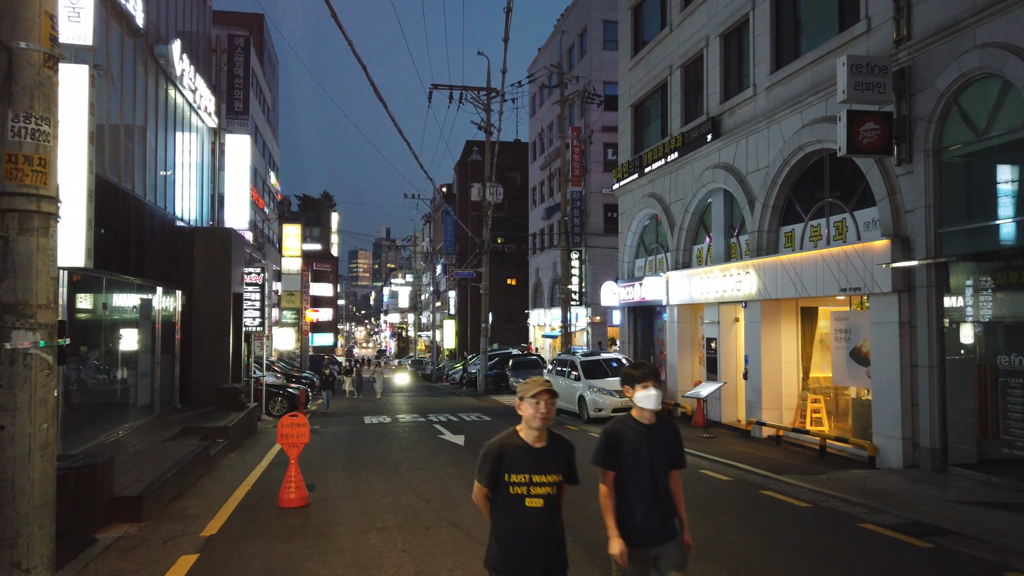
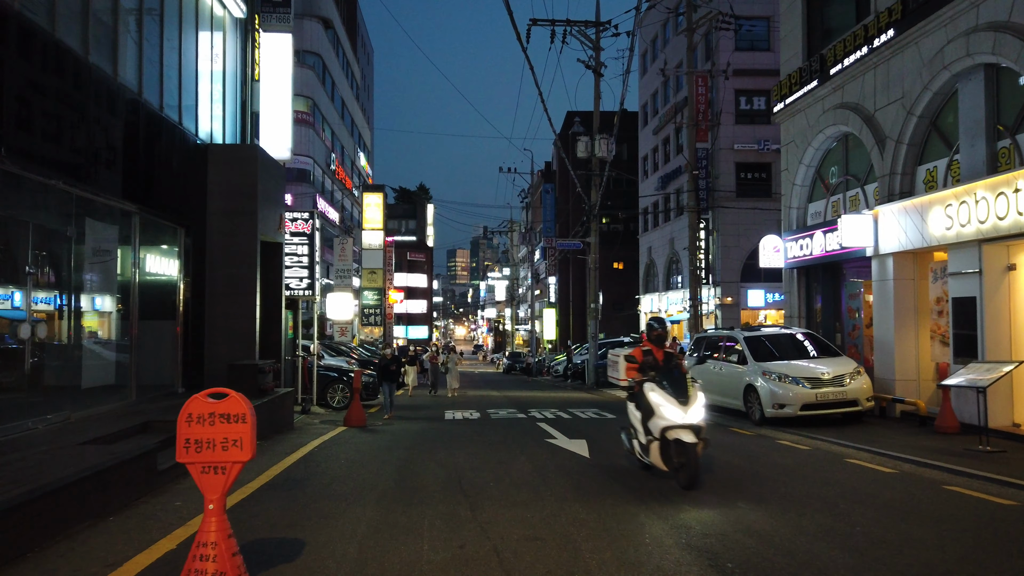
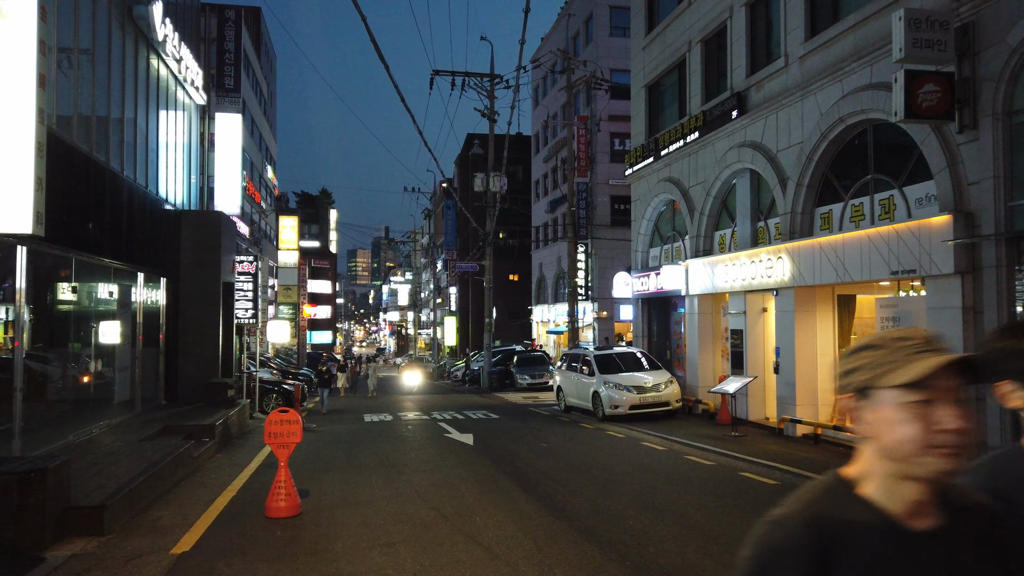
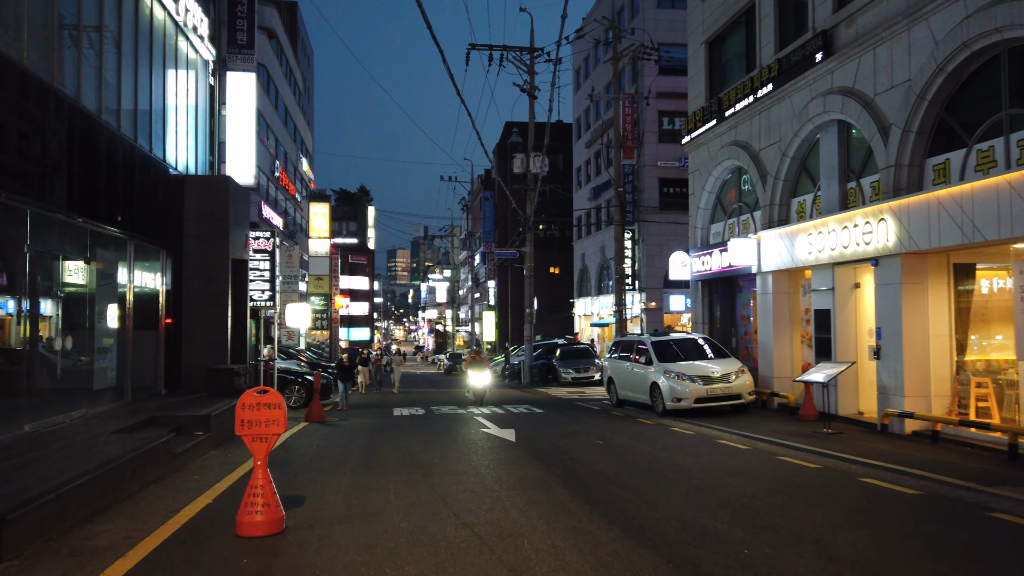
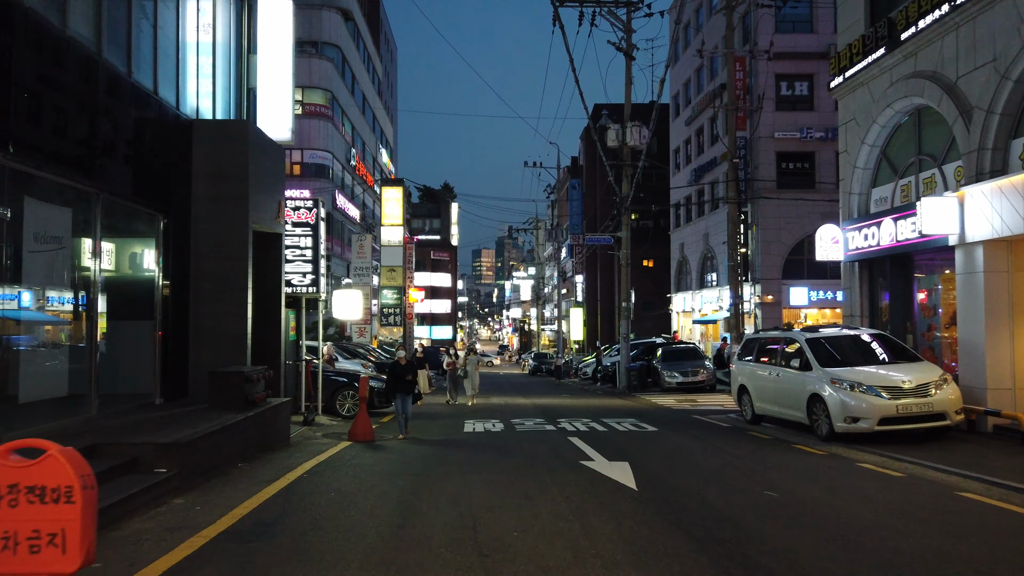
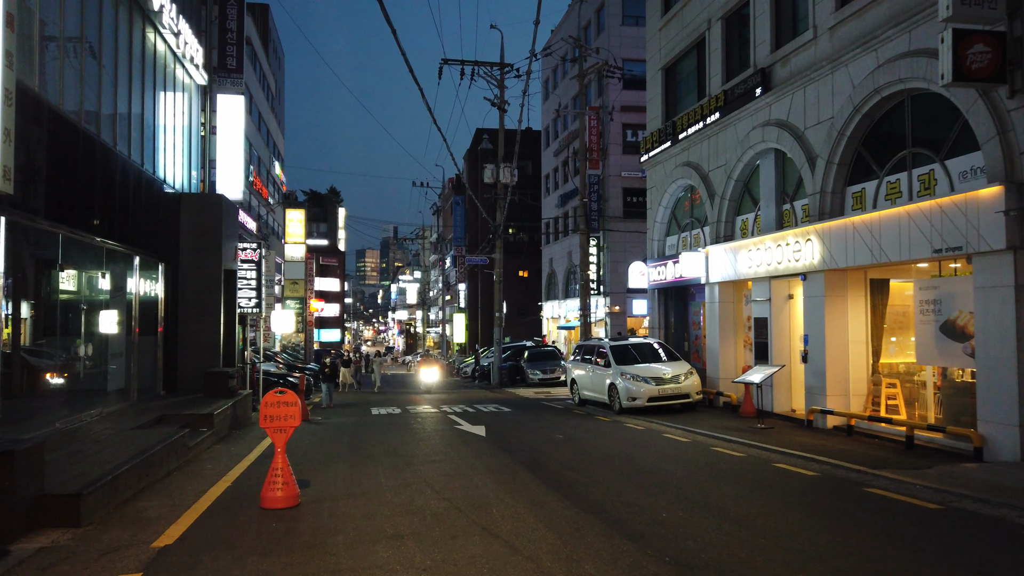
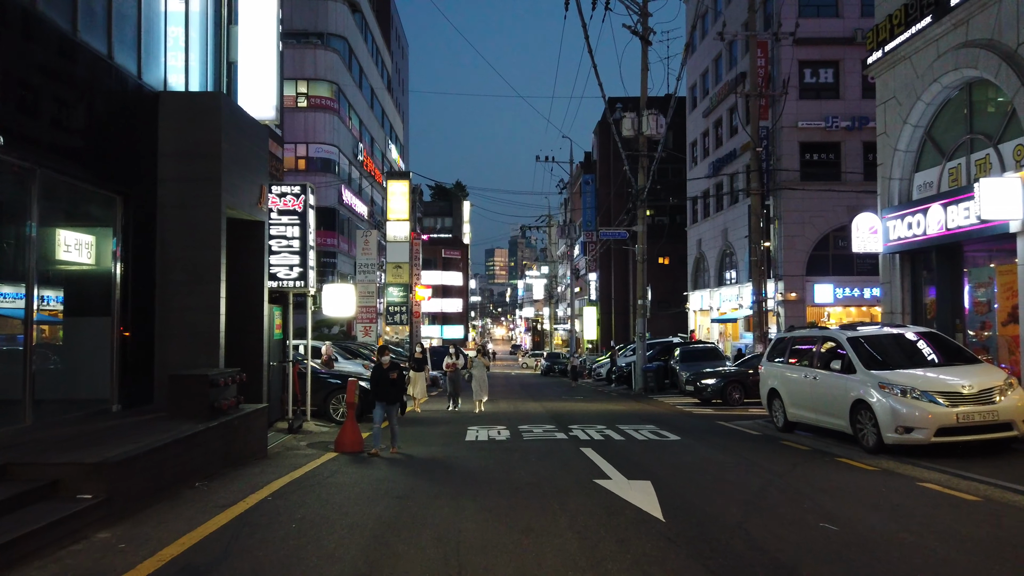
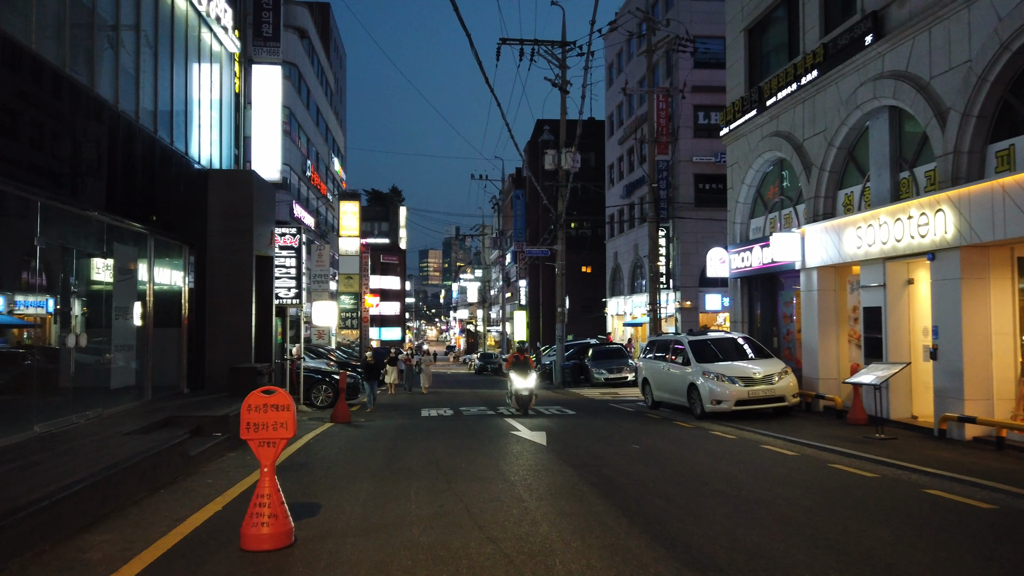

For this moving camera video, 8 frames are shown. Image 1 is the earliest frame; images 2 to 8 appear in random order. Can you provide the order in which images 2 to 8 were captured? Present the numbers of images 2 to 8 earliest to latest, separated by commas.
3, 6, 4, 8, 2, 5, 7
